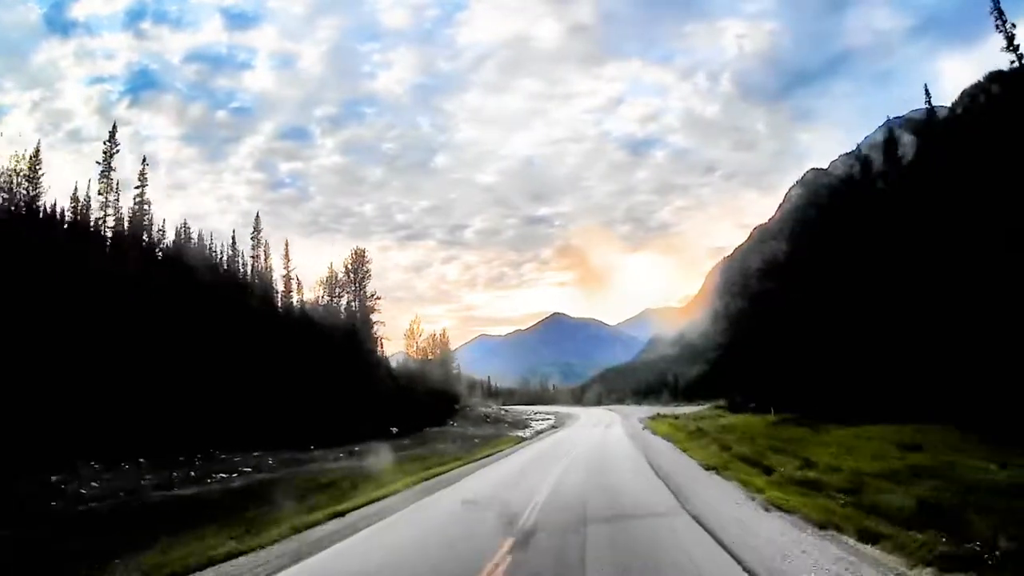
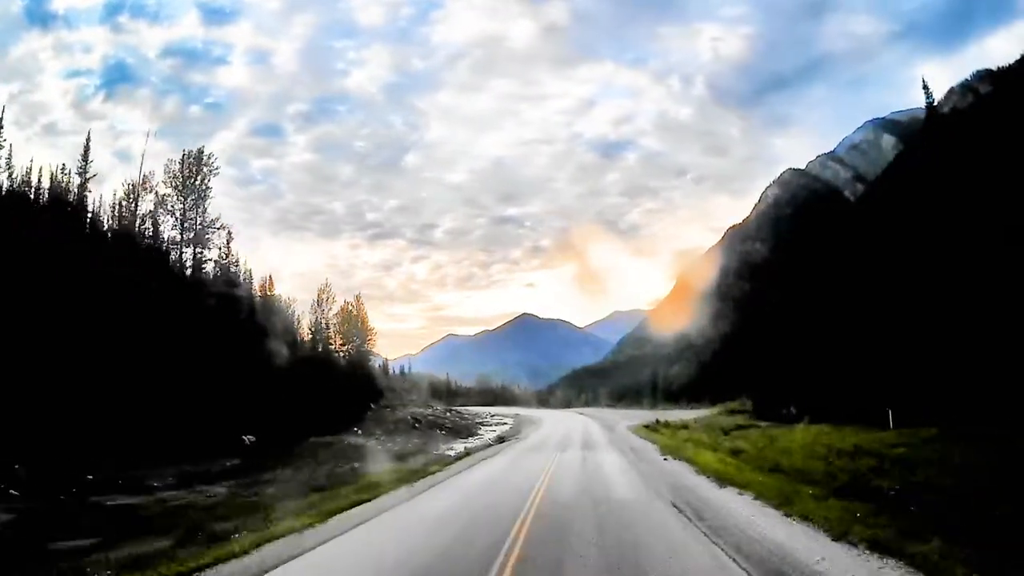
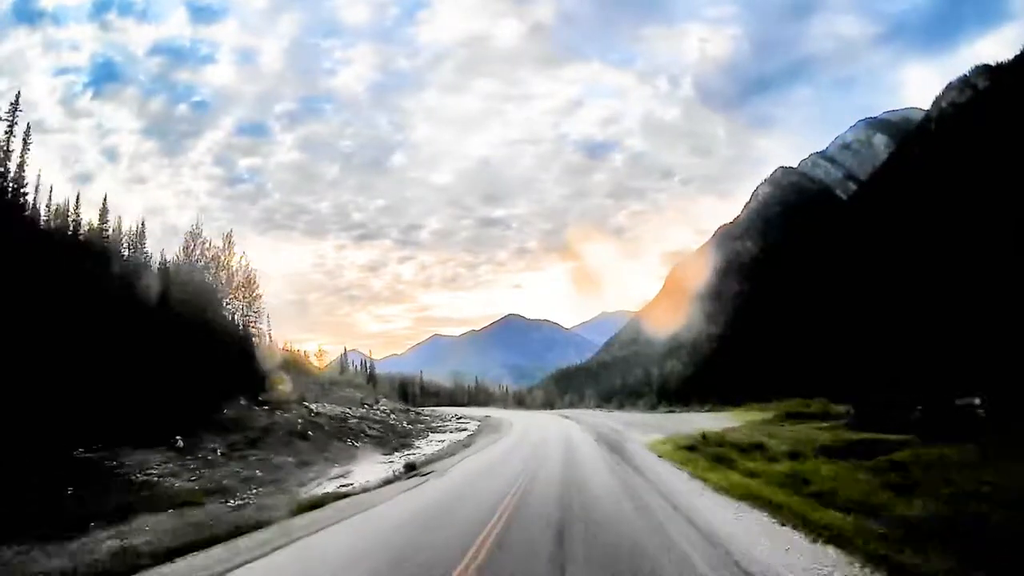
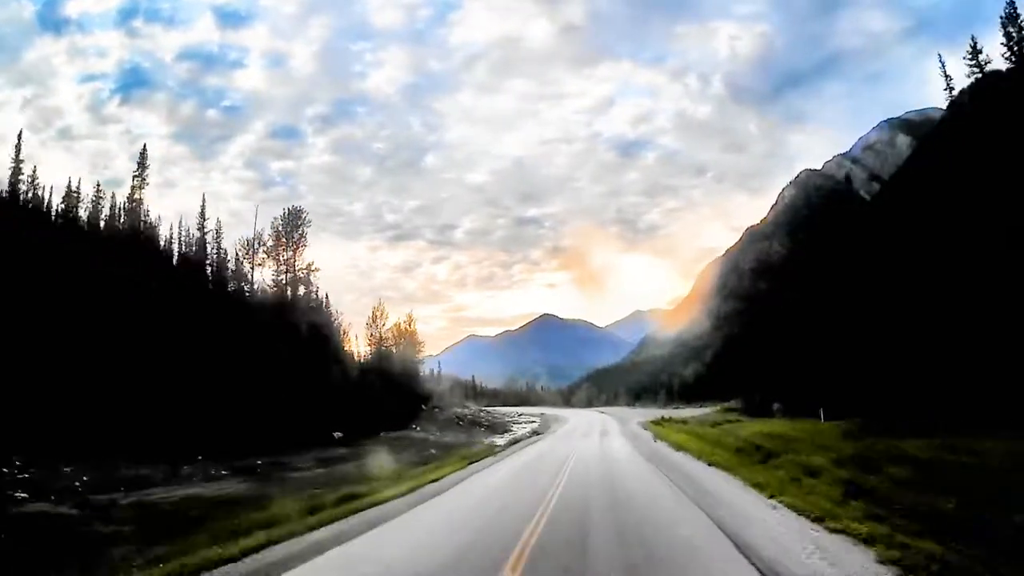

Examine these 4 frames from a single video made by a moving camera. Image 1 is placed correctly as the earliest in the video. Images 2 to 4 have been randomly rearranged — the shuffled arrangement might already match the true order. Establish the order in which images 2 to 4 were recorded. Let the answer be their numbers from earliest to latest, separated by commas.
4, 2, 3
